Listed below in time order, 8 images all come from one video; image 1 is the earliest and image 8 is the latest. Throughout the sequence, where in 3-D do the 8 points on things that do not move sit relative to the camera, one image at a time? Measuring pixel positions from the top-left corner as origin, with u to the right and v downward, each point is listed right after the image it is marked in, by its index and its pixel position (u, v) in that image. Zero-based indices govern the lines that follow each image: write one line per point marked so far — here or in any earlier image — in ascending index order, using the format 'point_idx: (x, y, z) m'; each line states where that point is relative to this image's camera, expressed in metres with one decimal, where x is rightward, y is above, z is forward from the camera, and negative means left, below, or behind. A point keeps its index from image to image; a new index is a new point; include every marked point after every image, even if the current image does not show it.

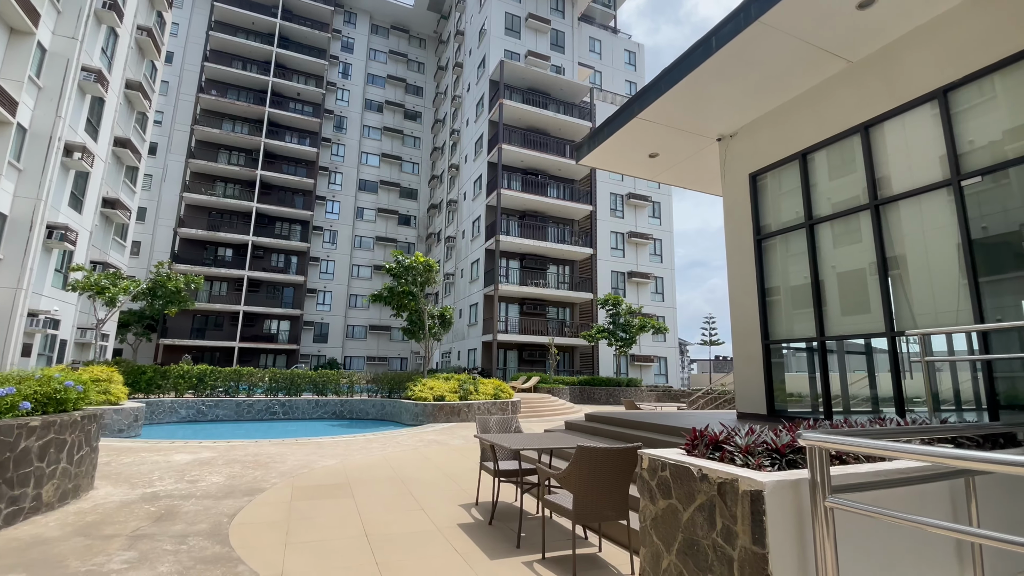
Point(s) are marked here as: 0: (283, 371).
0: (-8.0, -2.9, +16.5) m
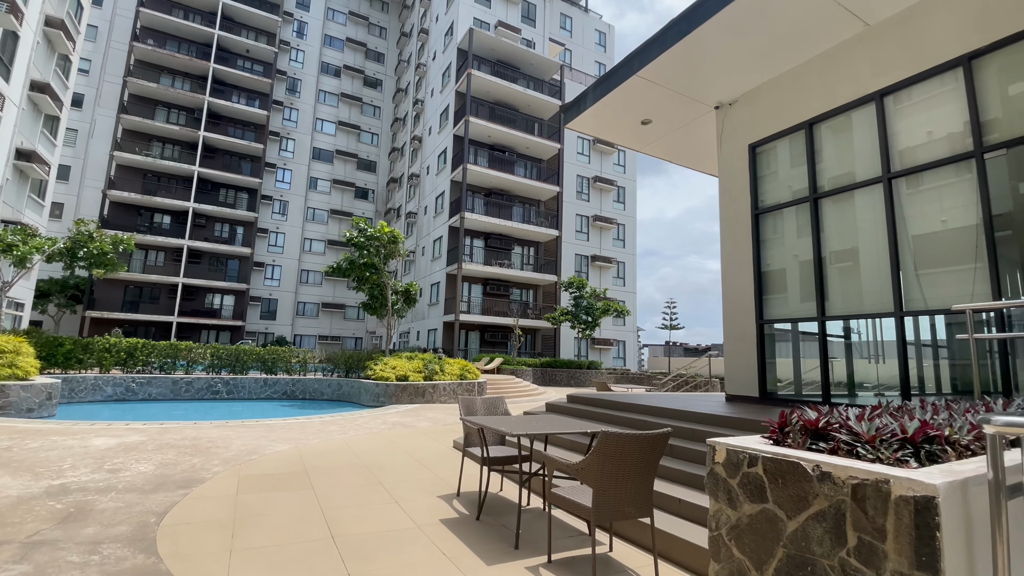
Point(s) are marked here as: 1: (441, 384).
0: (-9.0, -1.8, +15.0) m
1: (-2.2, -2.8, +13.9) m
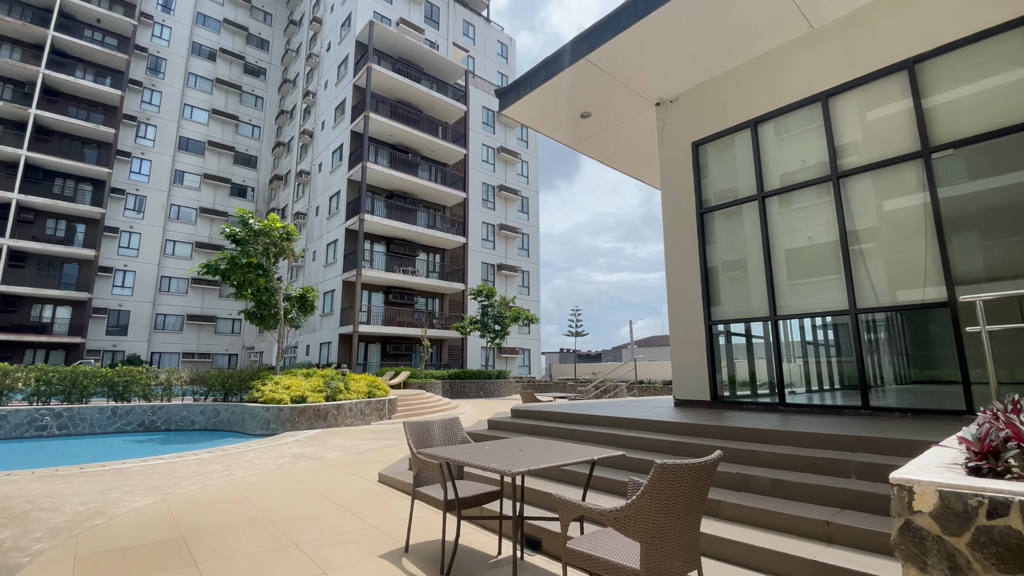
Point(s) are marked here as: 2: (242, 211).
0: (-11.2, -2.0, +11.7) m
1: (-4.3, -2.9, +12.1) m
2: (-7.2, +2.0, +12.6) m
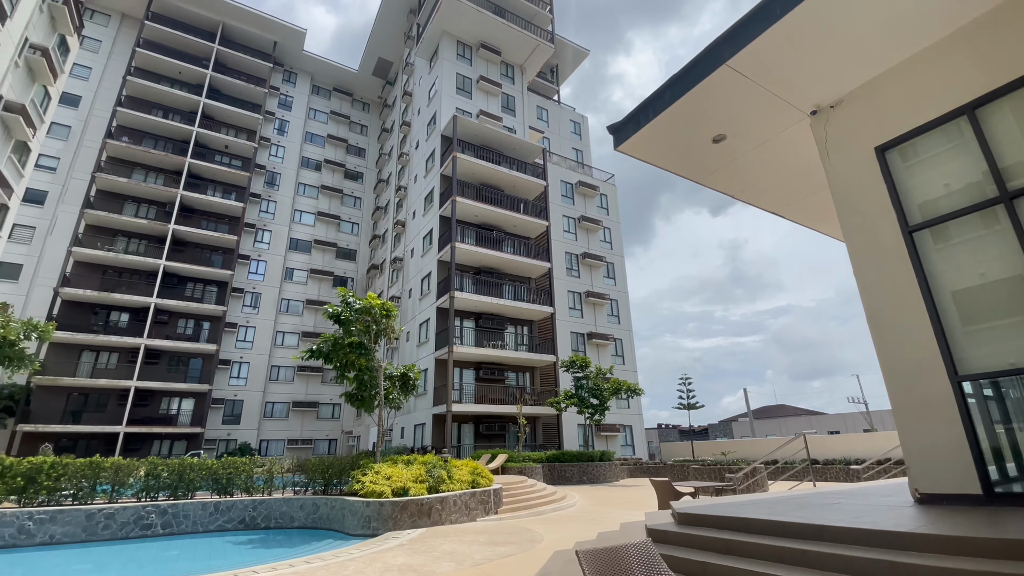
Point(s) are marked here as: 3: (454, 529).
0: (-8.3, -4.2, +11.5) m
1: (-1.4, -4.6, +10.6) m
2: (-4.4, 0.0, +12.3) m
3: (-1.2, -5.0, +9.9) m
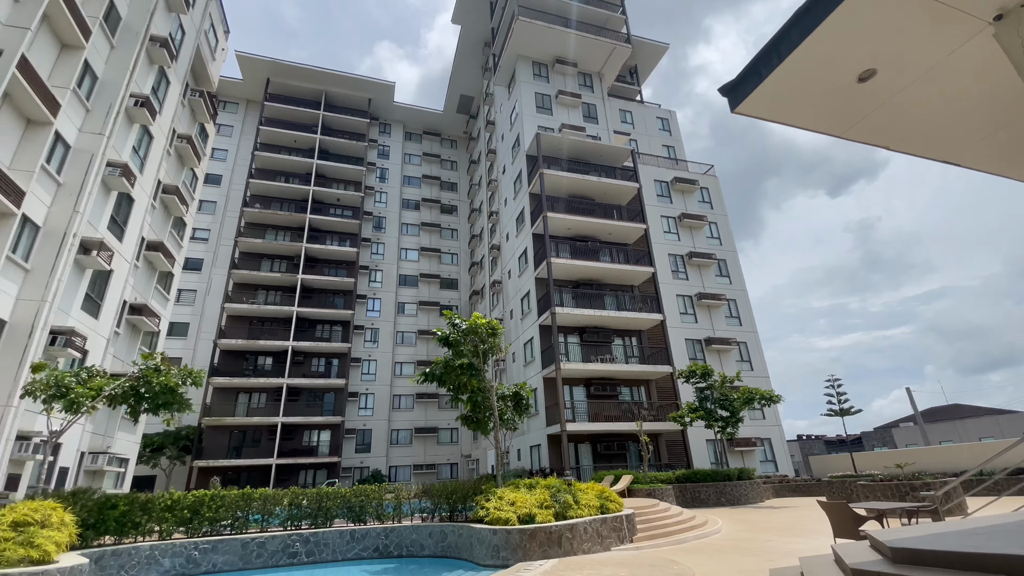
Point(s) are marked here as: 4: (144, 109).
0: (-5.2, -5.1, +12.0) m
1: (+1.4, -4.8, +9.7) m
2: (-1.7, -0.6, +12.3) m
3: (+1.4, -5.1, +9.0) m
4: (-14.1, +6.8, +18.2) m
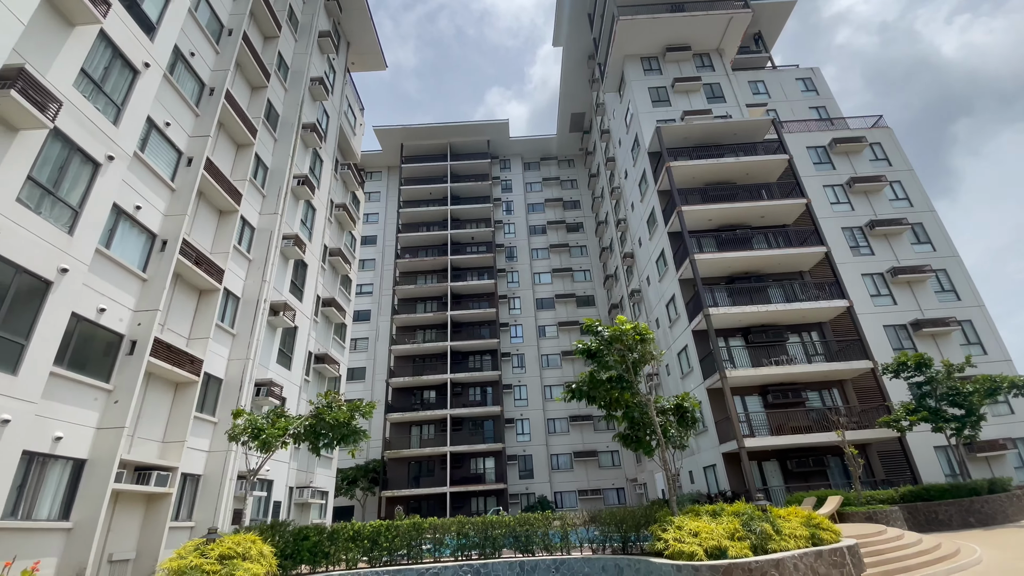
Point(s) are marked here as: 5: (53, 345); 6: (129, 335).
0: (-1.0, -5.8, +11.9) m
1: (+4.5, -4.5, +7.8) m
2: (+1.8, -0.8, +11.4) m
3: (+4.4, -4.8, +7.1) m
4: (-9.3, +4.5, +21.1) m
5: (-9.7, -1.3, +10.0) m
6: (-10.0, -1.2, +12.4) m
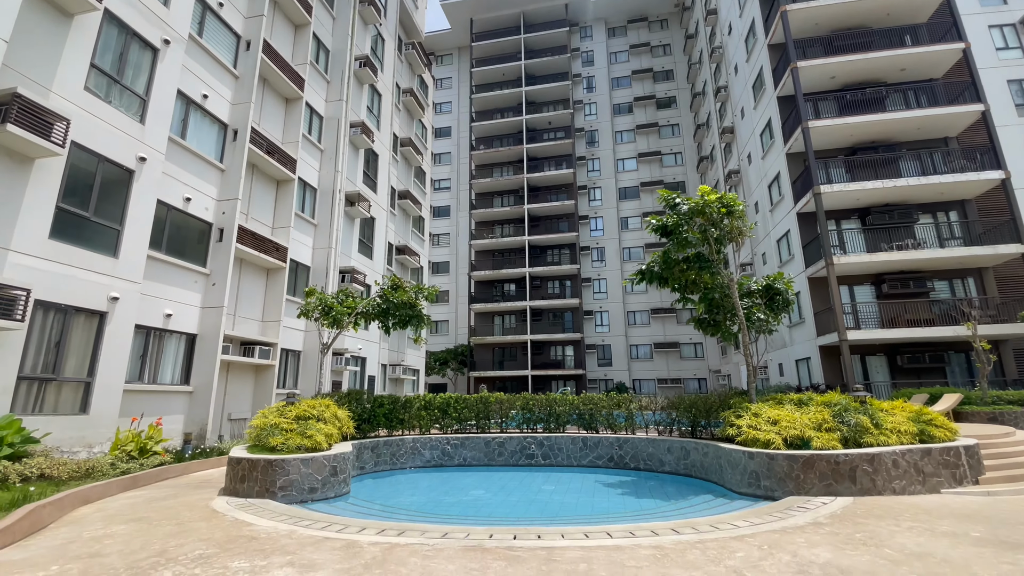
0: (+0.7, -2.8, +12.1) m
1: (+5.4, -2.4, +6.9) m
2: (+3.2, +1.9, +10.1) m
3: (+5.2, -2.9, +6.3) m
4: (-6.2, +9.3, +20.2) m
5: (-8.3, +1.2, +10.8) m
6: (-8.2, +1.8, +13.2) m
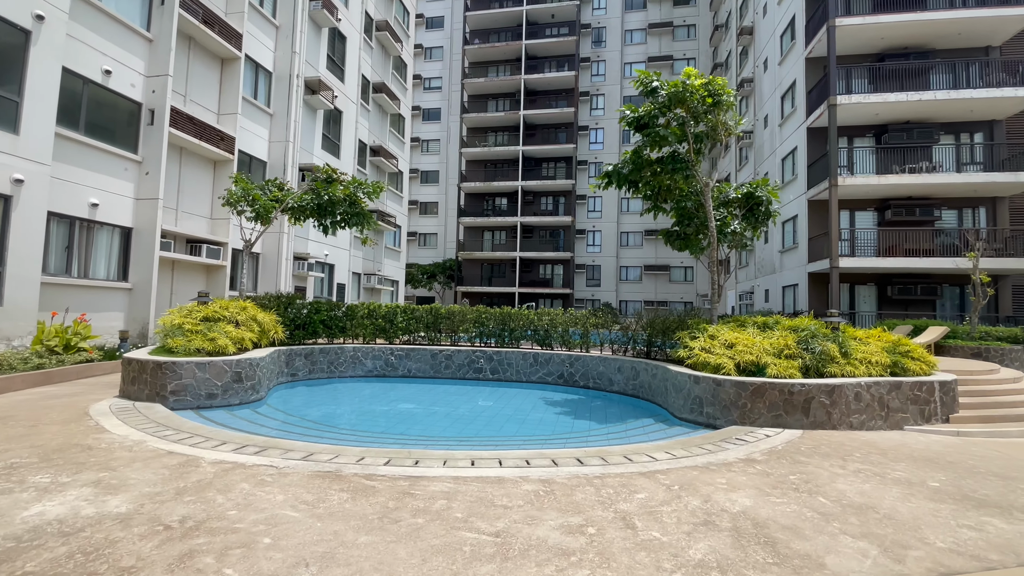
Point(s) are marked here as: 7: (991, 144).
0: (-0.3, -0.6, +11.4) m
1: (+4.4, -1.3, +6.3) m
2: (+2.4, +3.6, +8.6) m
3: (+4.2, -1.8, +5.7) m
4: (-6.6, +13.0, +17.3) m
5: (-9.1, +3.6, +9.4) m
6: (-9.0, +4.5, +11.7) m
7: (+19.2, +5.7, +19.0) m
